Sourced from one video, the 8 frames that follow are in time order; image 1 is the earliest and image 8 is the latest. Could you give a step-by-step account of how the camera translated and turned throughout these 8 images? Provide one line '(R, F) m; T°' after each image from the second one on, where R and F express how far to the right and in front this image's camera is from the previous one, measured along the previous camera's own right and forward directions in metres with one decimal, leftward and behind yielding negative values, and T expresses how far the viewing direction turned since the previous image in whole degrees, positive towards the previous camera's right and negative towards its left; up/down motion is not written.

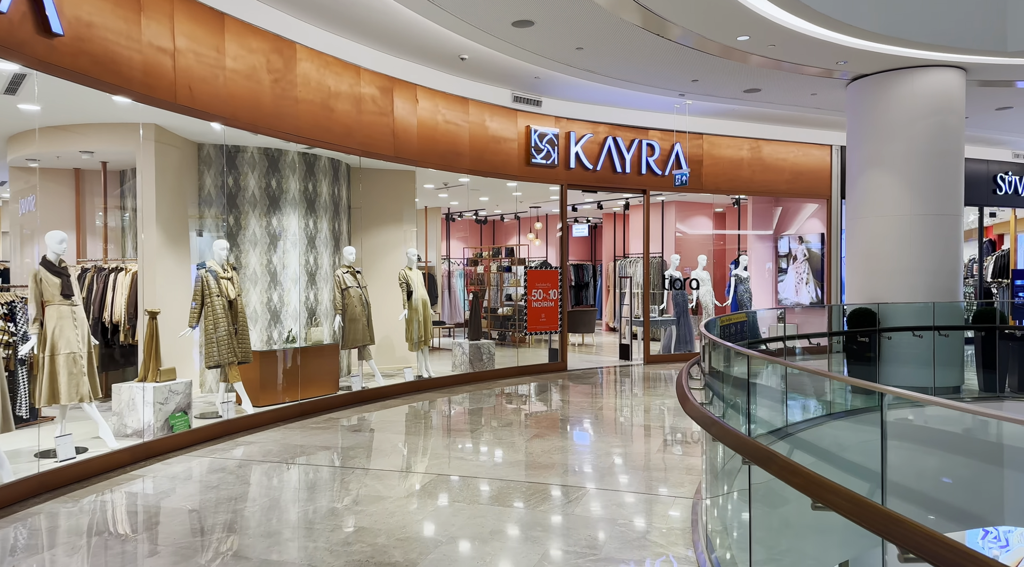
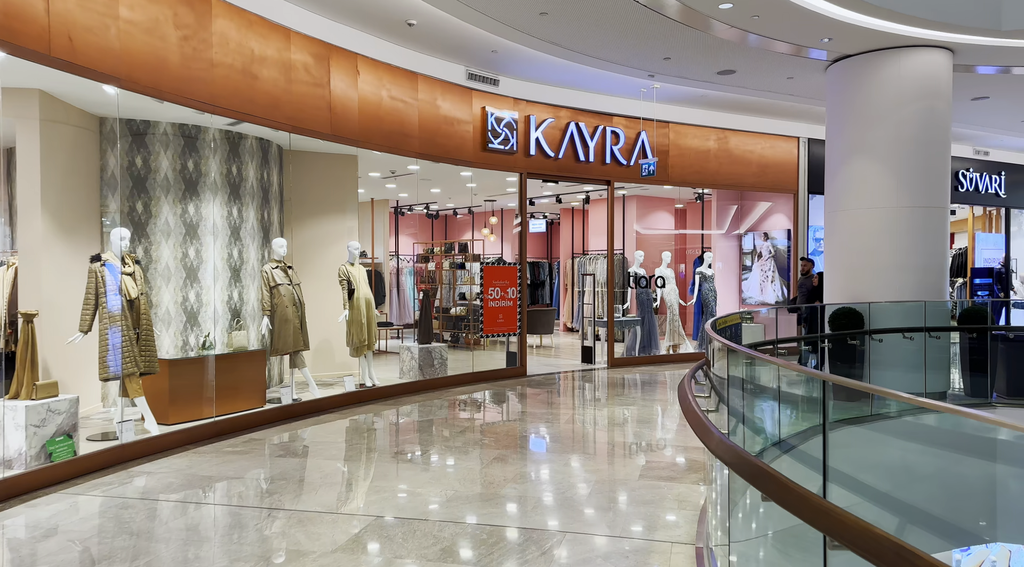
(0.0, +1.0) m; +3°
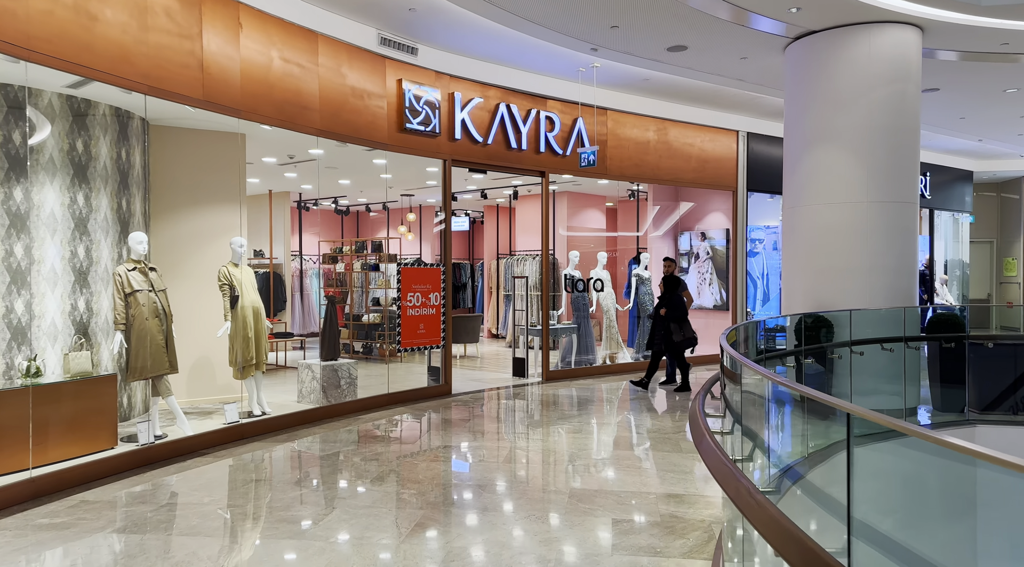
(0.0, +1.3) m; +6°
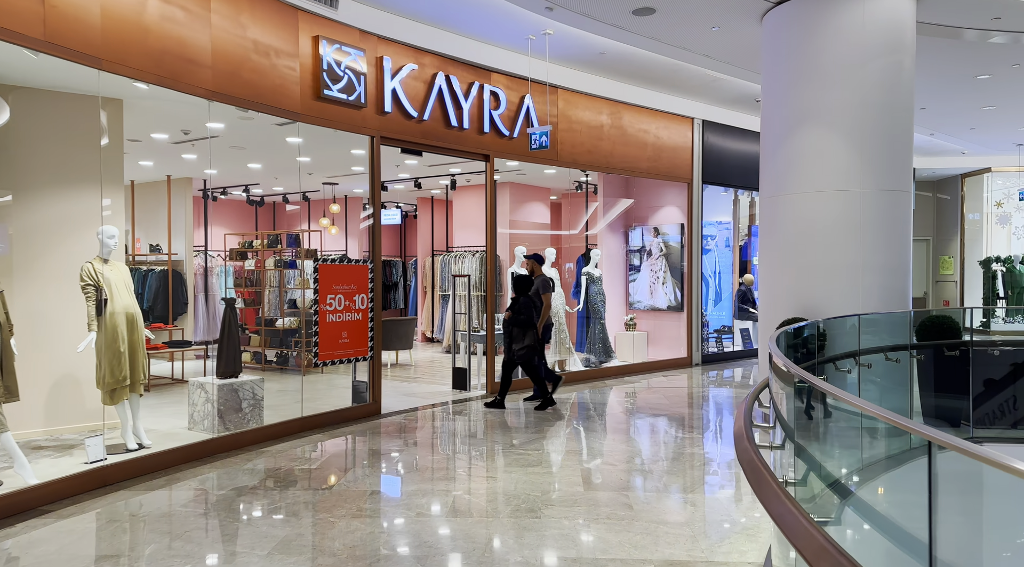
(-0.1, +1.2) m; +5°
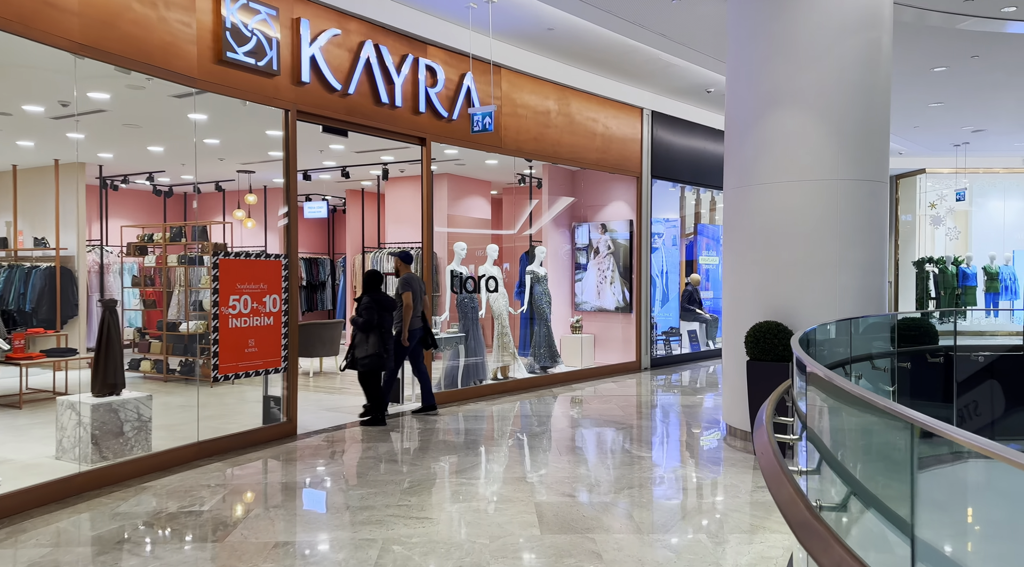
(0.0, +0.9) m; +4°
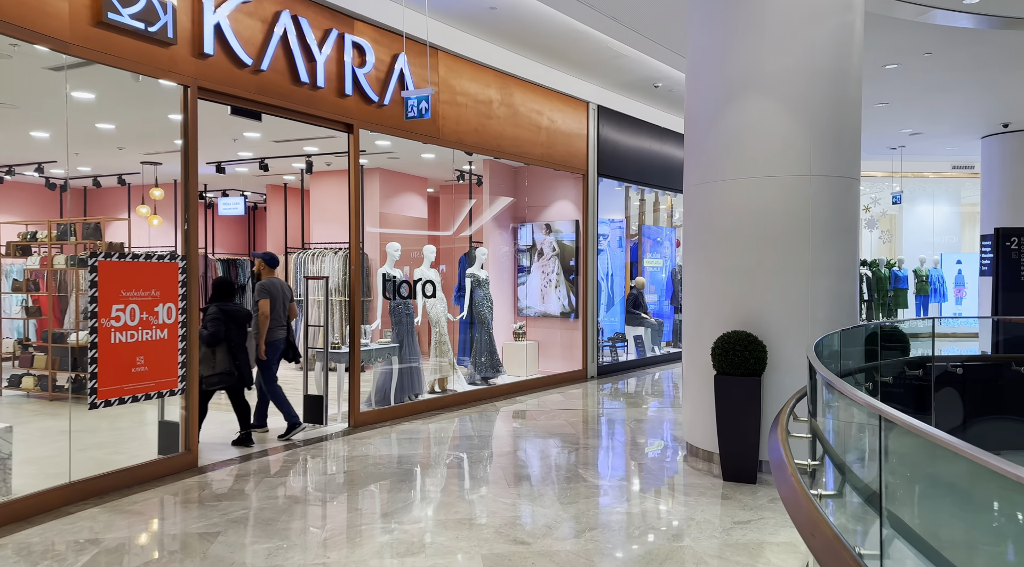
(0.0, +0.8) m; +4°
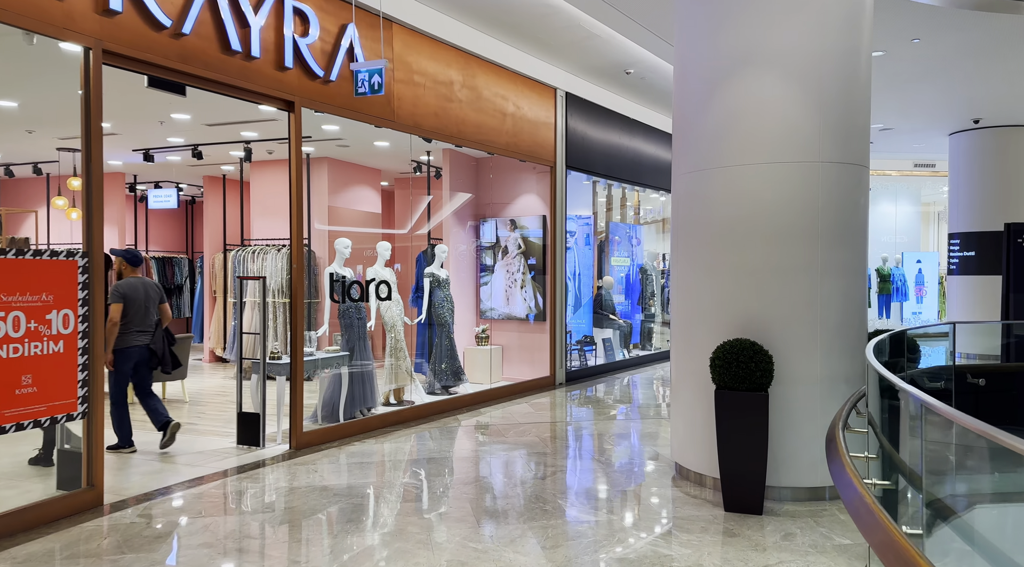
(-0.1, +0.8) m; +3°
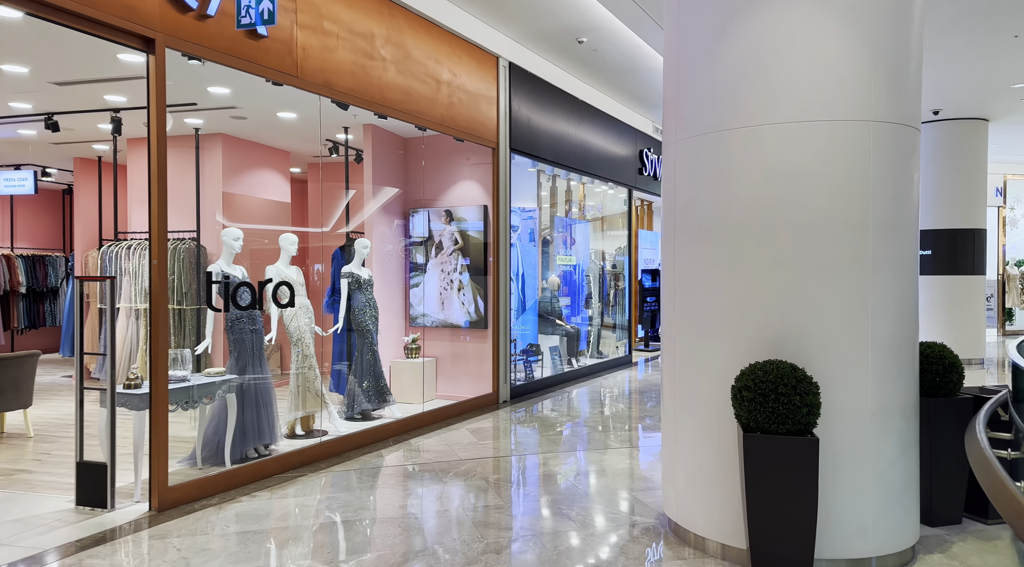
(-0.1, +1.4) m; +5°
